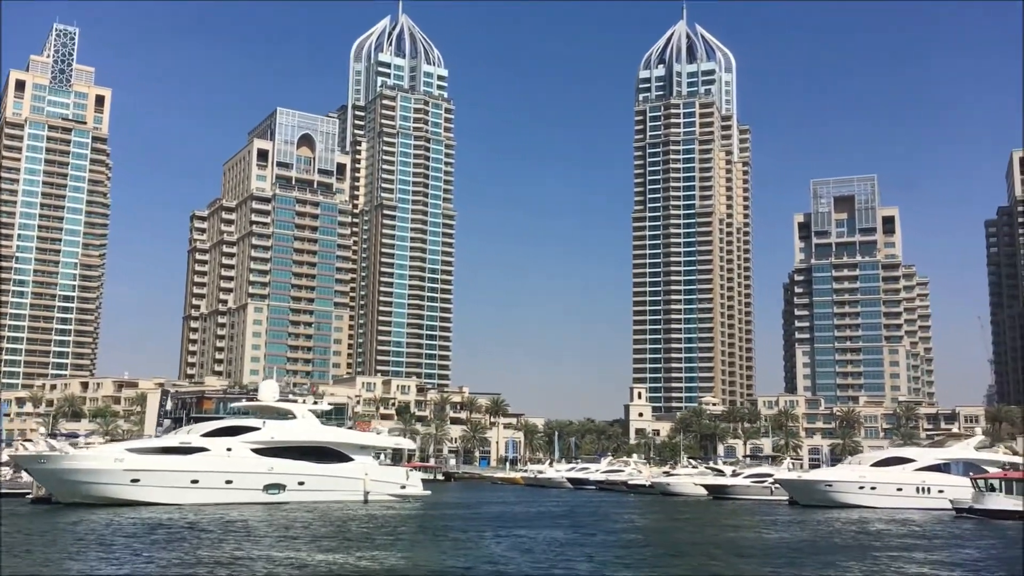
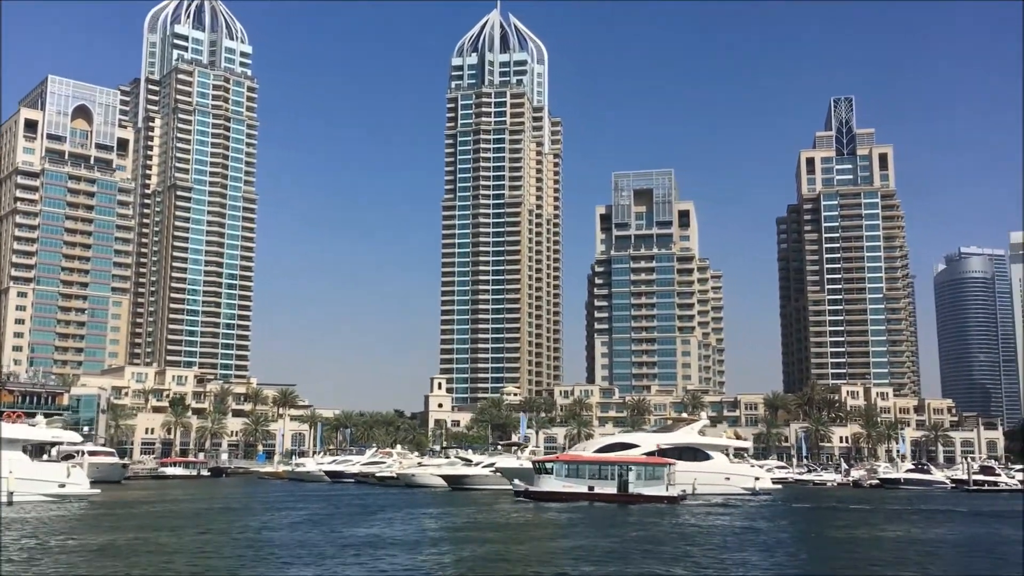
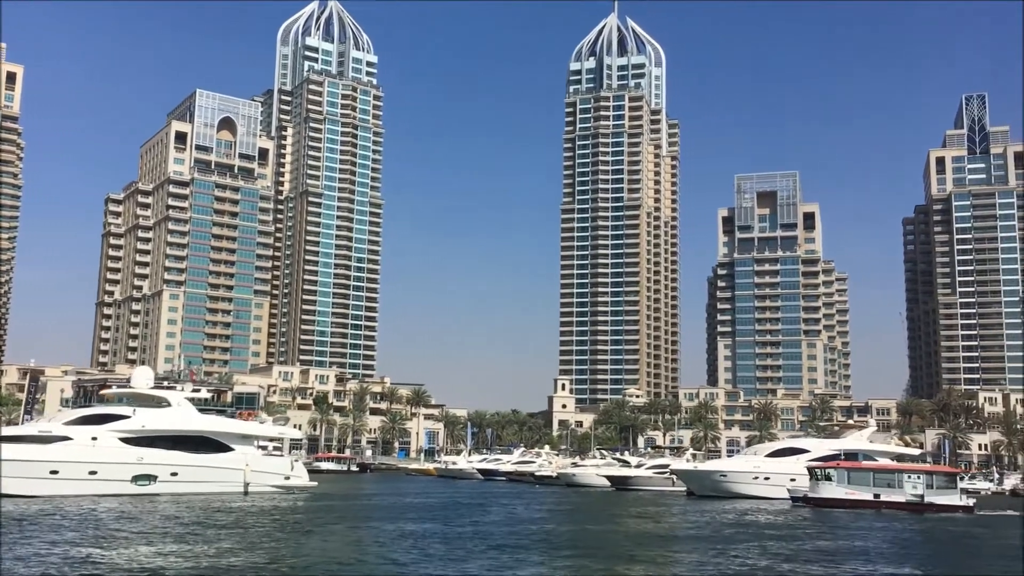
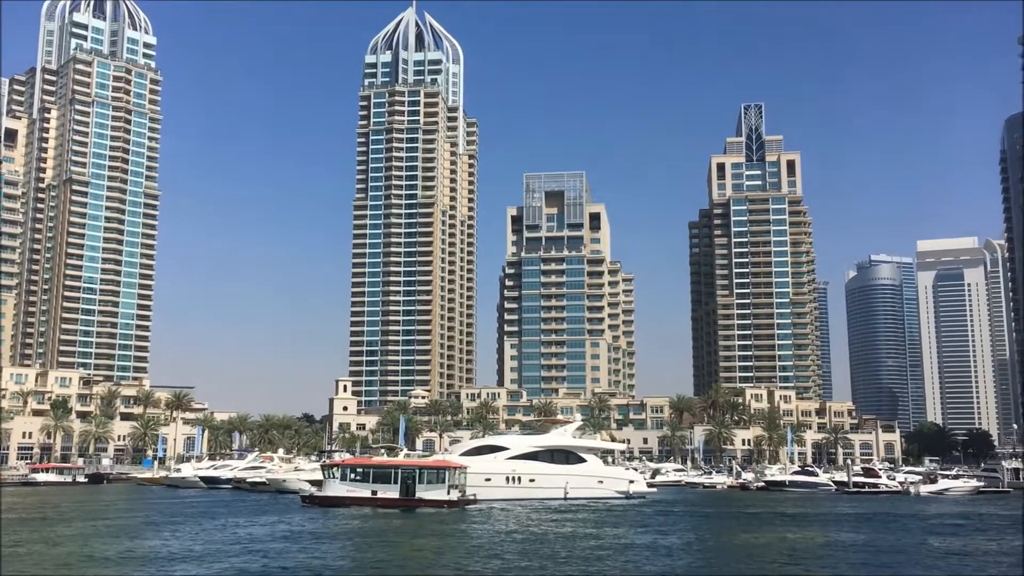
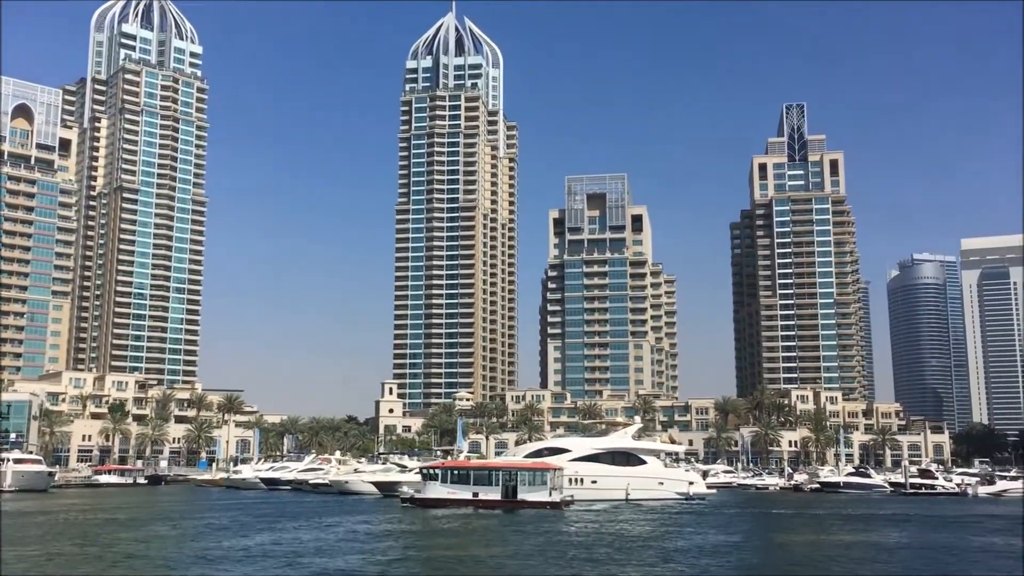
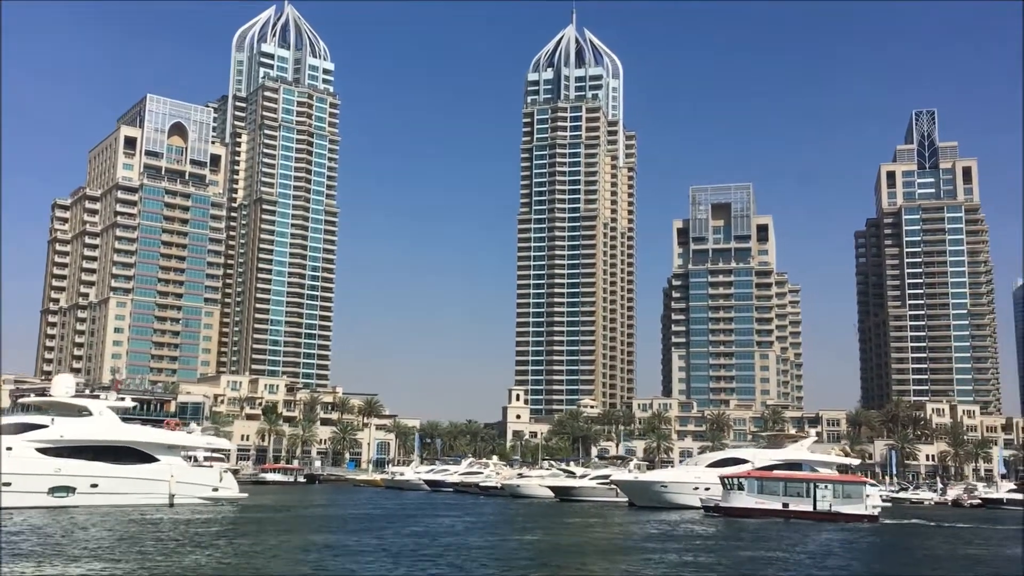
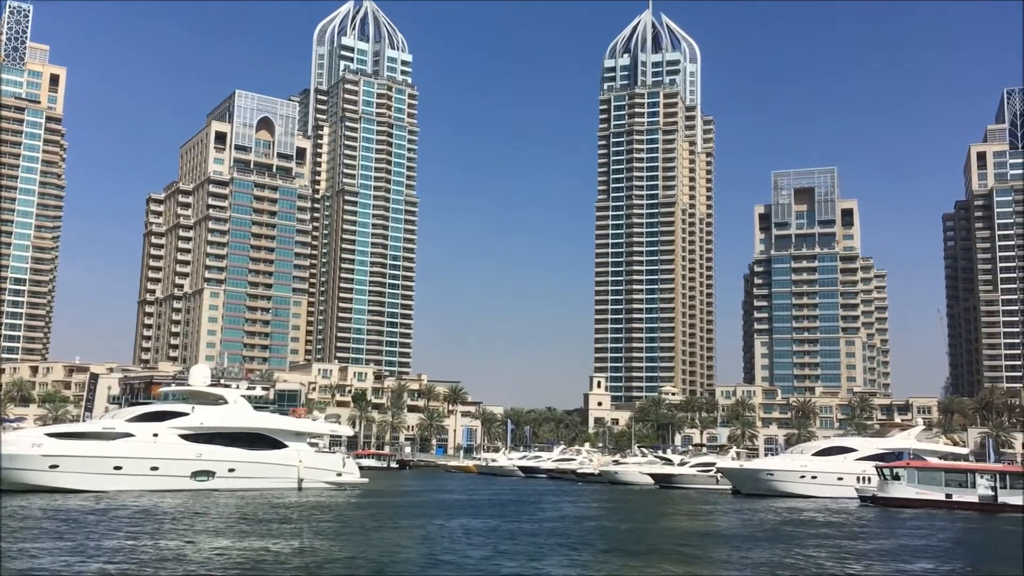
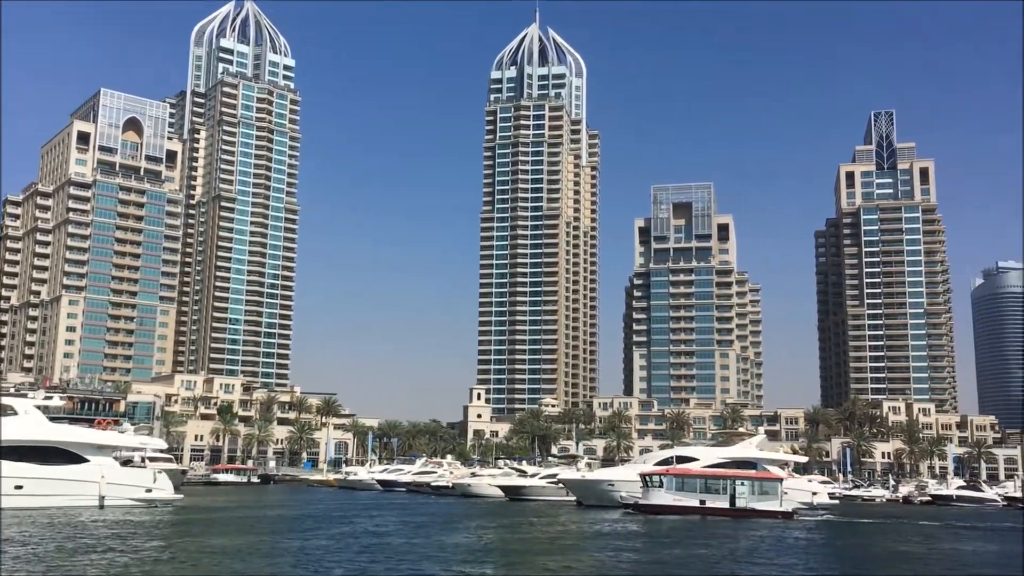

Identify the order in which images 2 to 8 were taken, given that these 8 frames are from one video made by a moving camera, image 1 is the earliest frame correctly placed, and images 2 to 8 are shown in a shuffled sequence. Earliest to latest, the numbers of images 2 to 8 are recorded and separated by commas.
7, 3, 6, 8, 2, 5, 4
